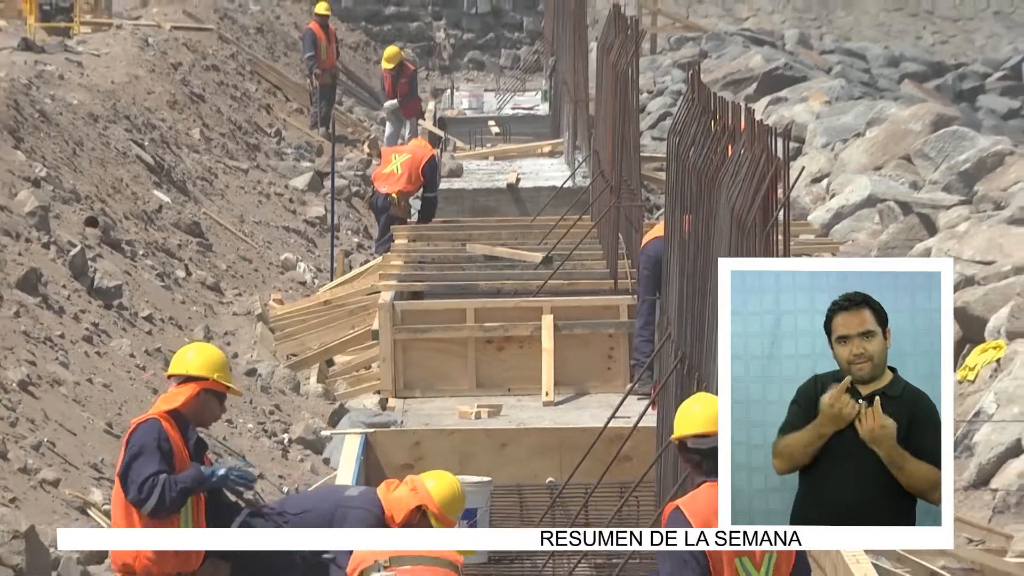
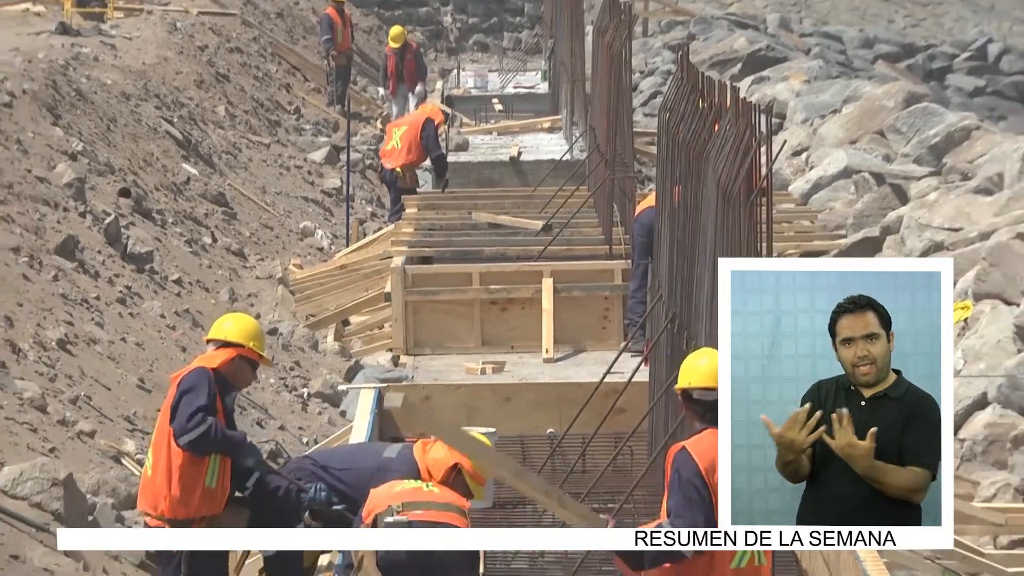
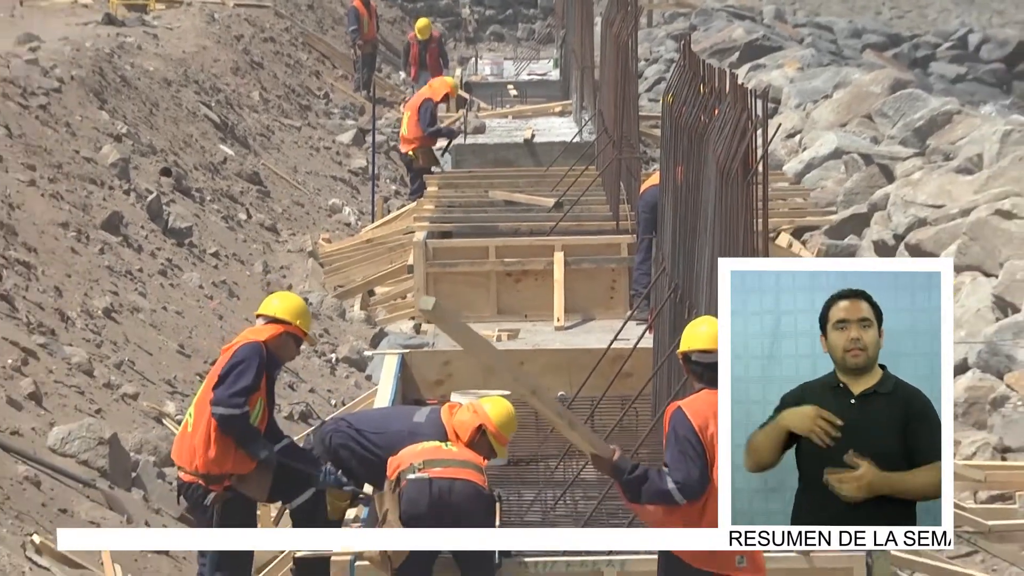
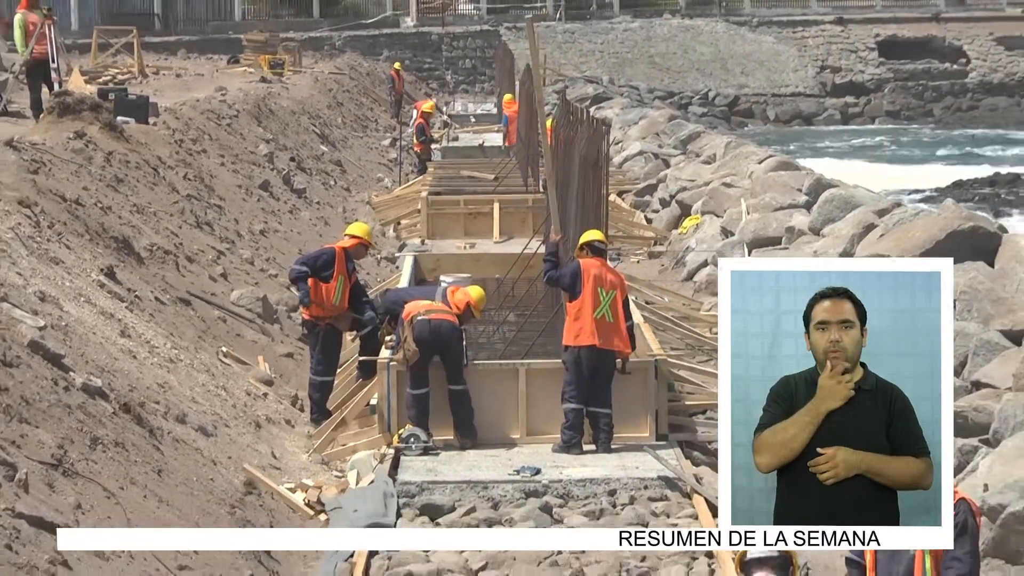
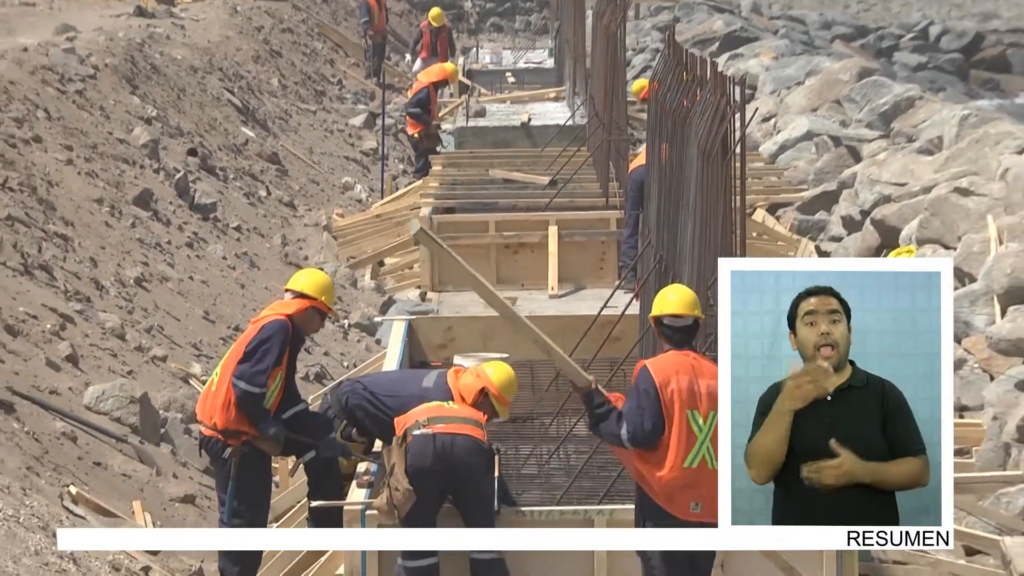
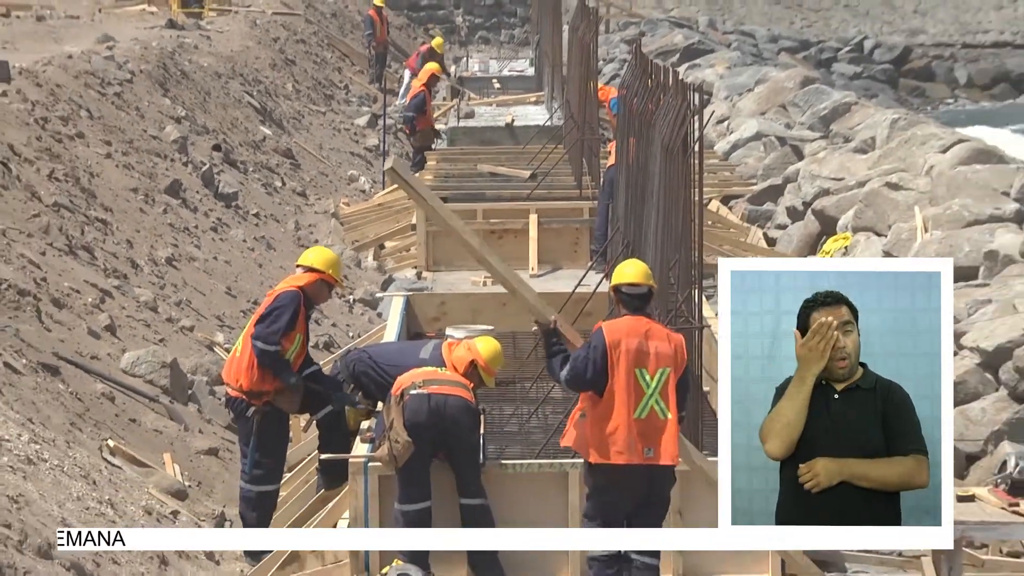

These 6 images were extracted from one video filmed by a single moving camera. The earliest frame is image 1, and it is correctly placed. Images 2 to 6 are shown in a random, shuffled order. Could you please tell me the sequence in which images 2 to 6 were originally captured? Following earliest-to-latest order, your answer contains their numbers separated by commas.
2, 3, 5, 6, 4
